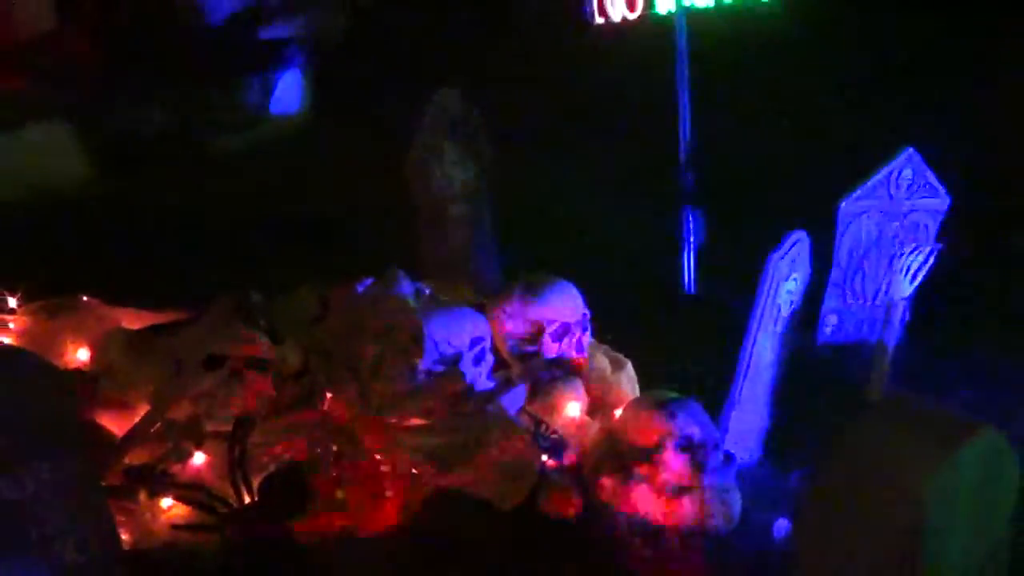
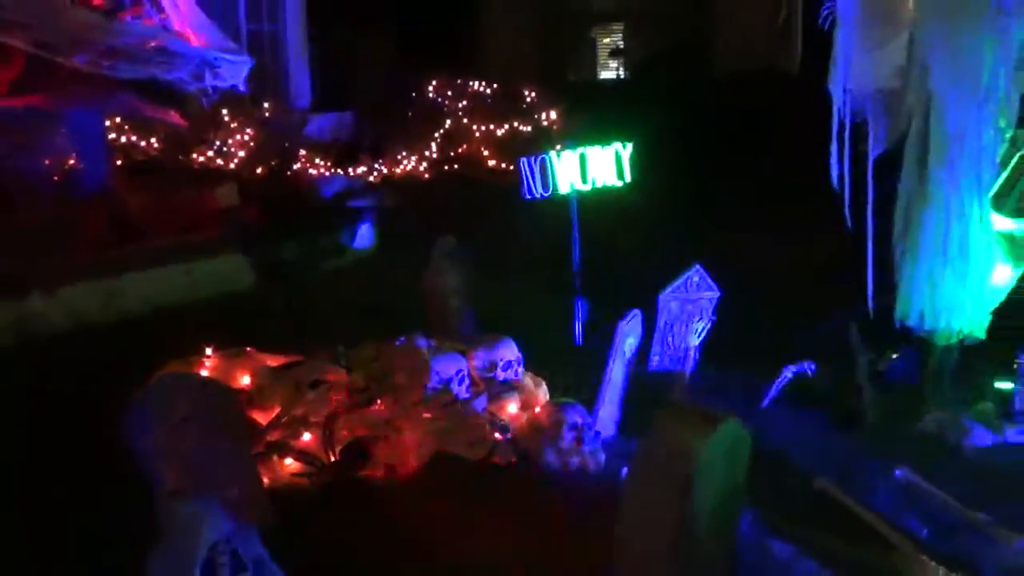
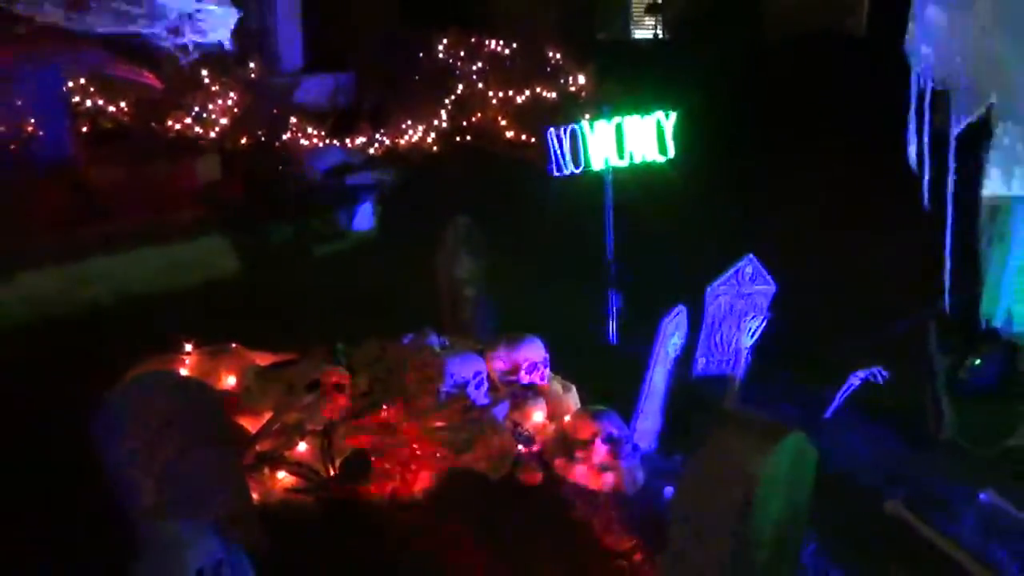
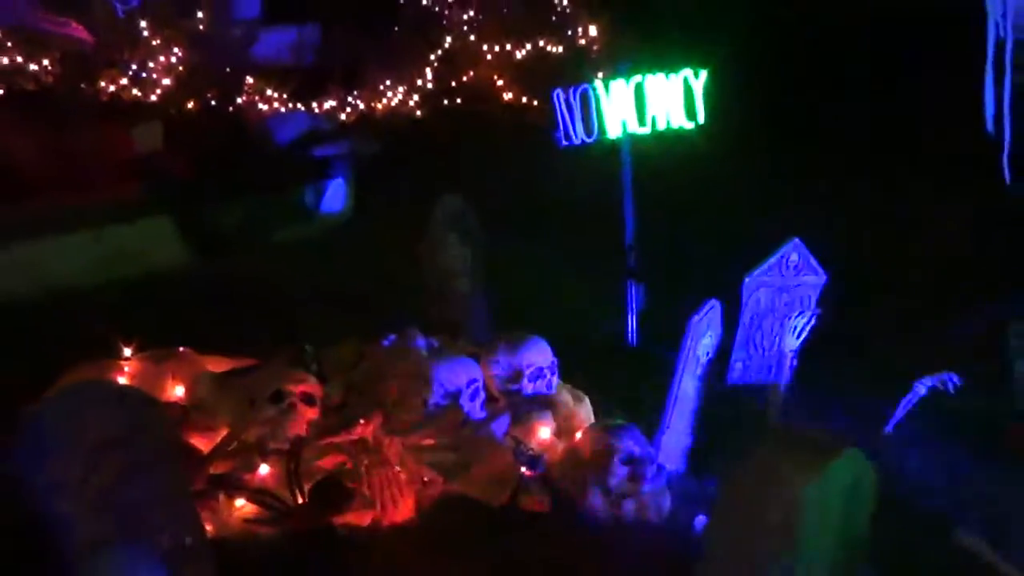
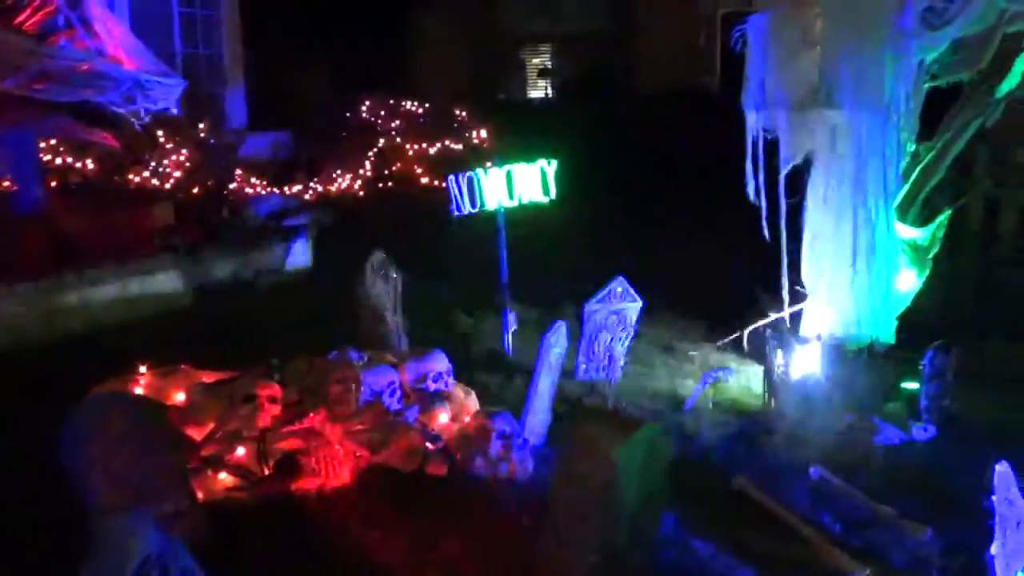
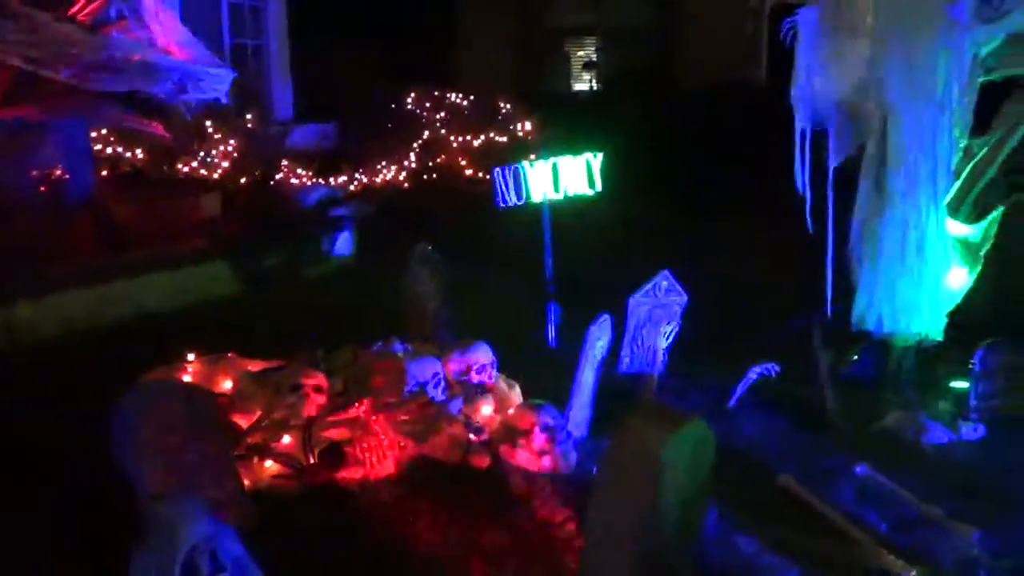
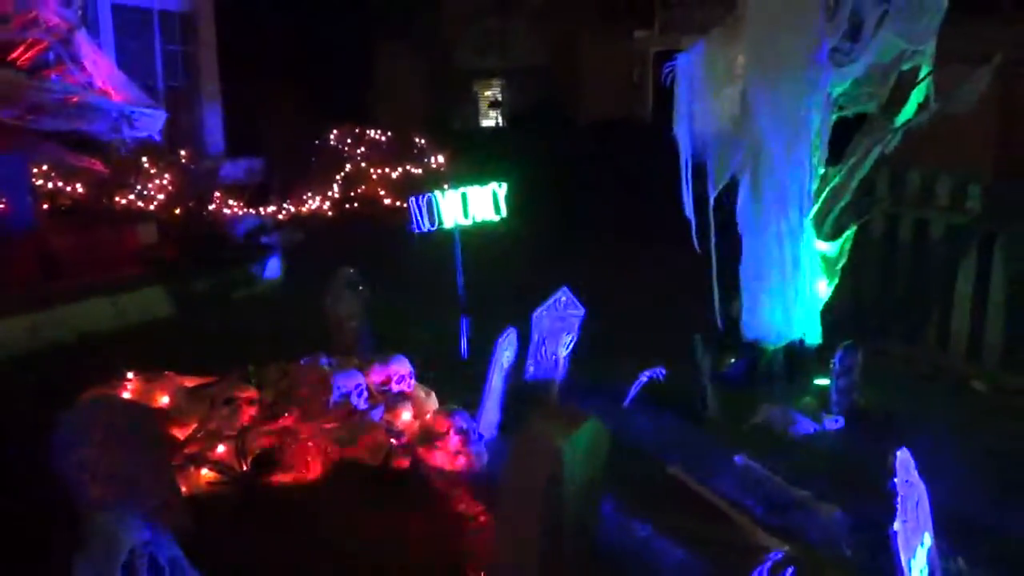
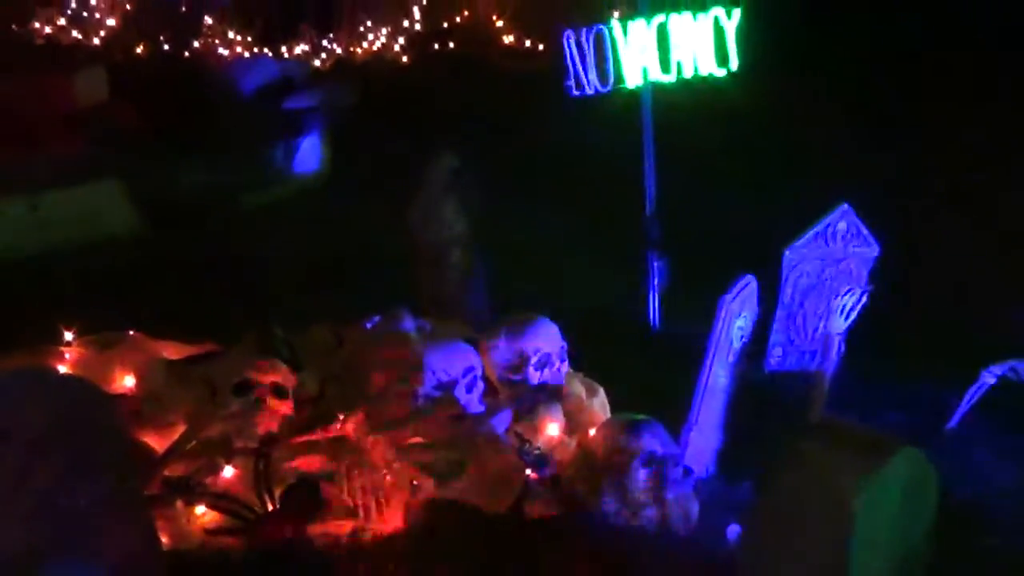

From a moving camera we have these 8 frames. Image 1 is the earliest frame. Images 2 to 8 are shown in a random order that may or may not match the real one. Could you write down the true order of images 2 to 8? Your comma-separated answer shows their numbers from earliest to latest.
8, 4, 3, 2, 6, 5, 7
